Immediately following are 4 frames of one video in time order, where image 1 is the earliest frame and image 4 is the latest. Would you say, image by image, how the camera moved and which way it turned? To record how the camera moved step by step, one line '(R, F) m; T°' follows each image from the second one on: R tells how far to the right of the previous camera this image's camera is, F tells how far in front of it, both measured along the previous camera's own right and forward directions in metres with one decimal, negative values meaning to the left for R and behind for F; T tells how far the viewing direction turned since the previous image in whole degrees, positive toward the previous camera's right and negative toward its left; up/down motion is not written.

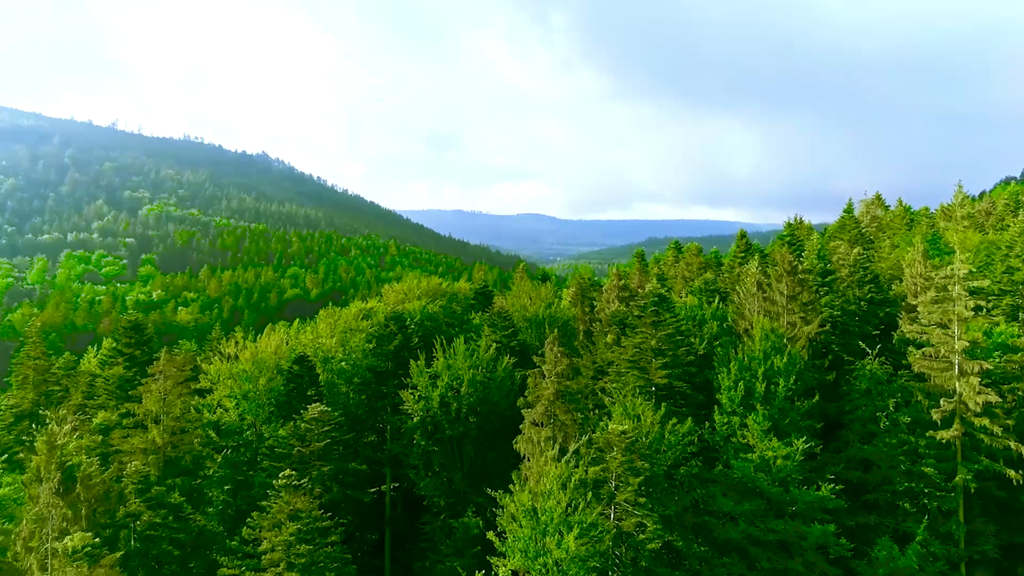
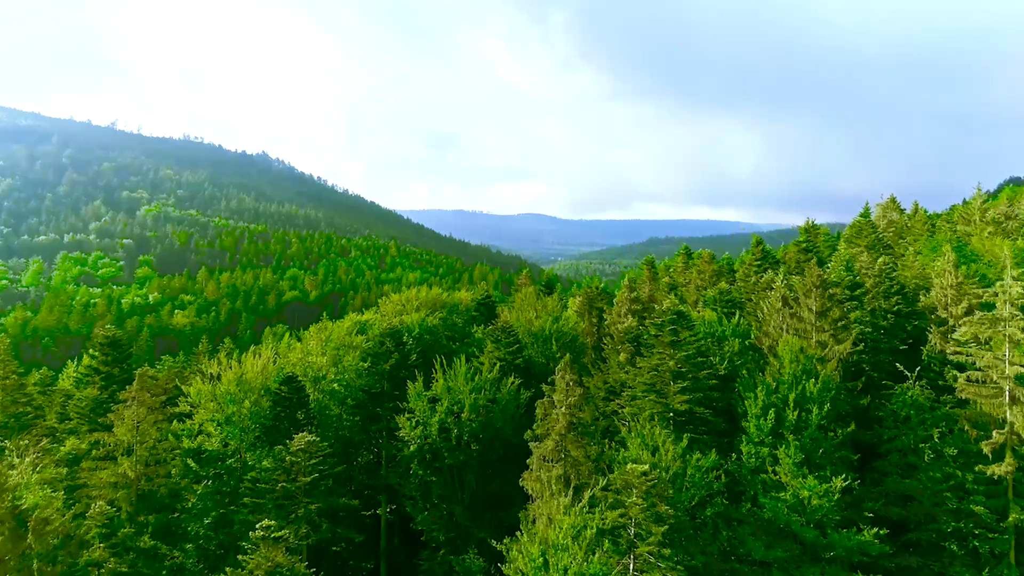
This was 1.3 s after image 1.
(-0.4, +3.7) m; 0°
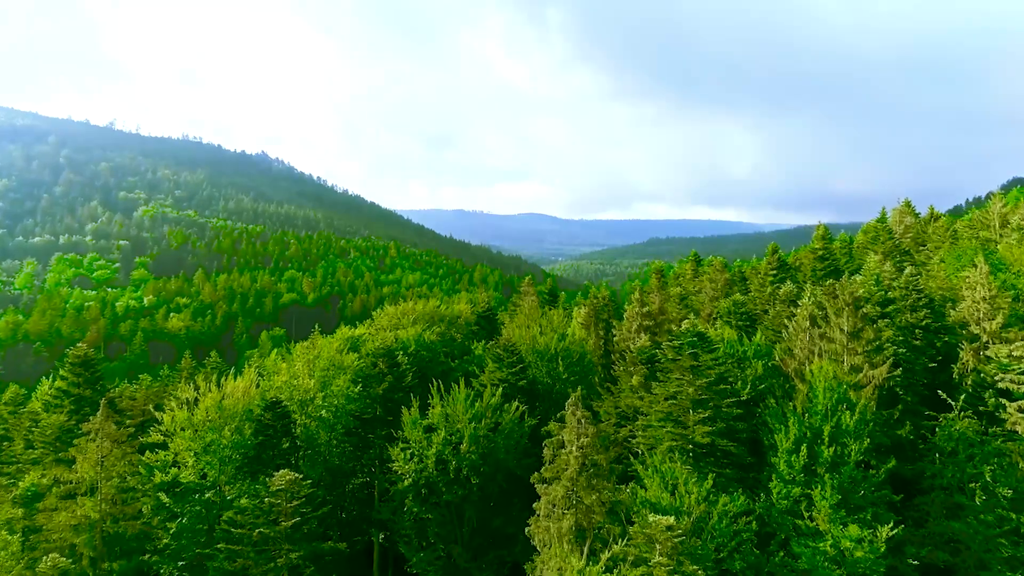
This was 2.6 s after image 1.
(-0.3, +3.7) m; 0°
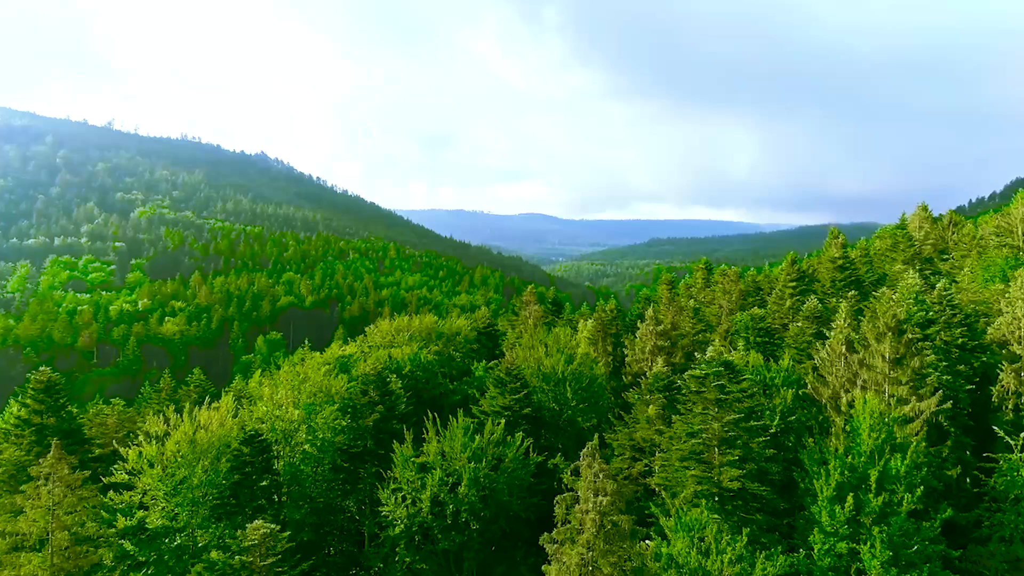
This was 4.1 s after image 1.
(-0.3, +4.1) m; 0°
